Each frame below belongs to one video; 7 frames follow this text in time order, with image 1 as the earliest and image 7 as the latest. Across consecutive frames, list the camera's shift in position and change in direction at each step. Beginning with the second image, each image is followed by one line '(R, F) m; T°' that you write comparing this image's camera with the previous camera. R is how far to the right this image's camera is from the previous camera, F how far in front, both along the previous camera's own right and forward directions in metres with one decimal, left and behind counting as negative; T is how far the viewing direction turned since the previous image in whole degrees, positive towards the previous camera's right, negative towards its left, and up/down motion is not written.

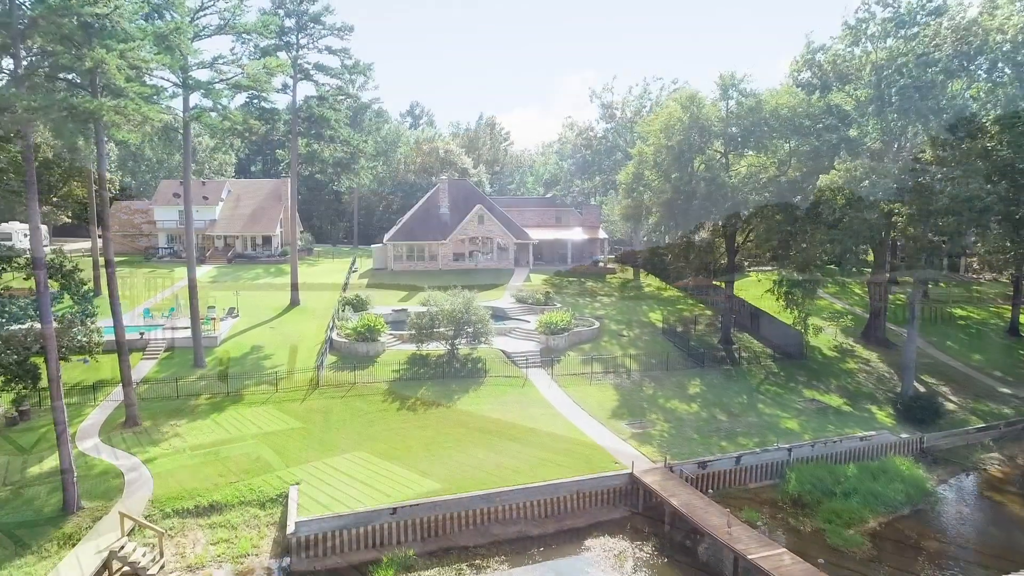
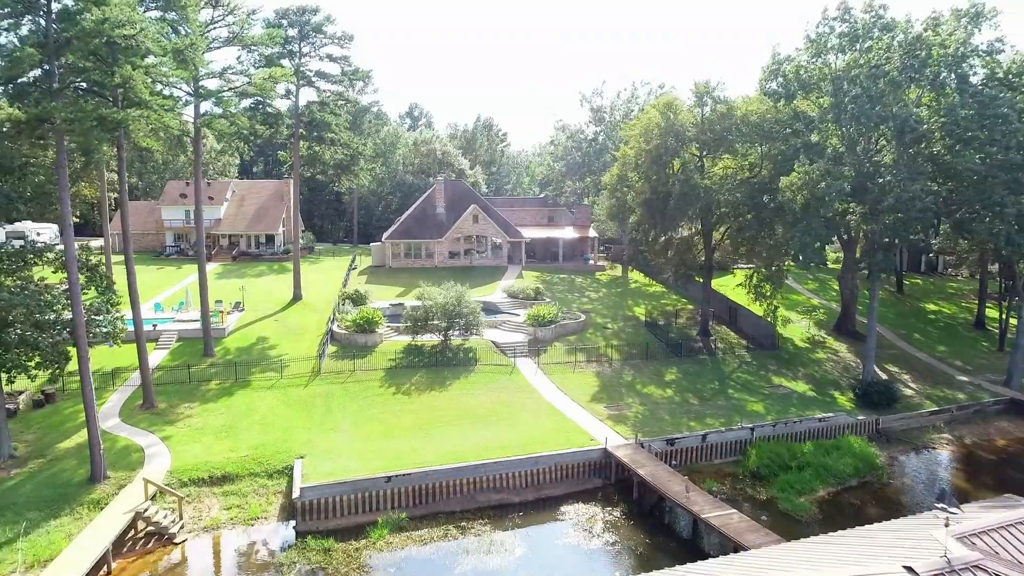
(+0.5, -2.1) m; 0°
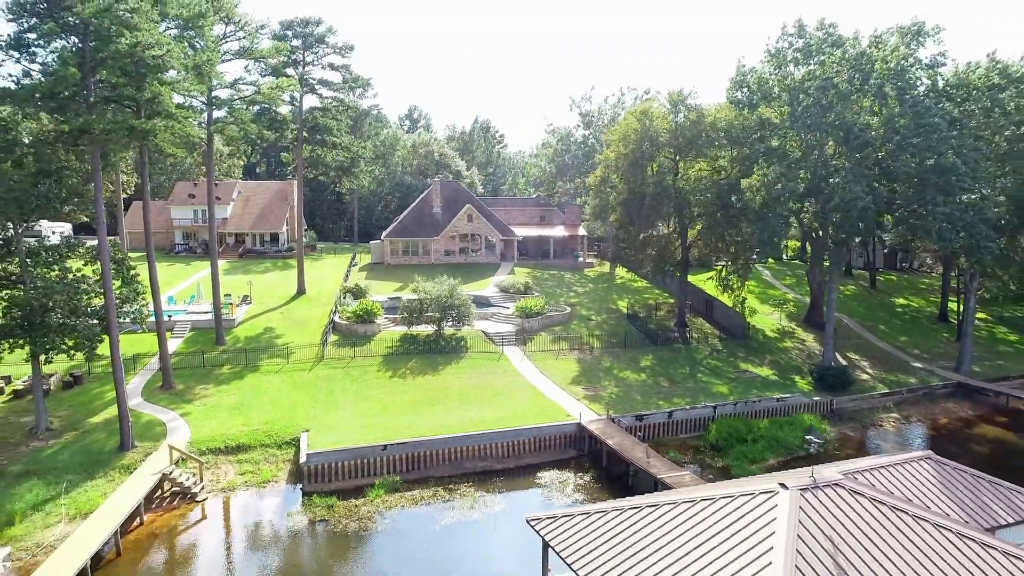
(+0.6, -2.6) m; 0°
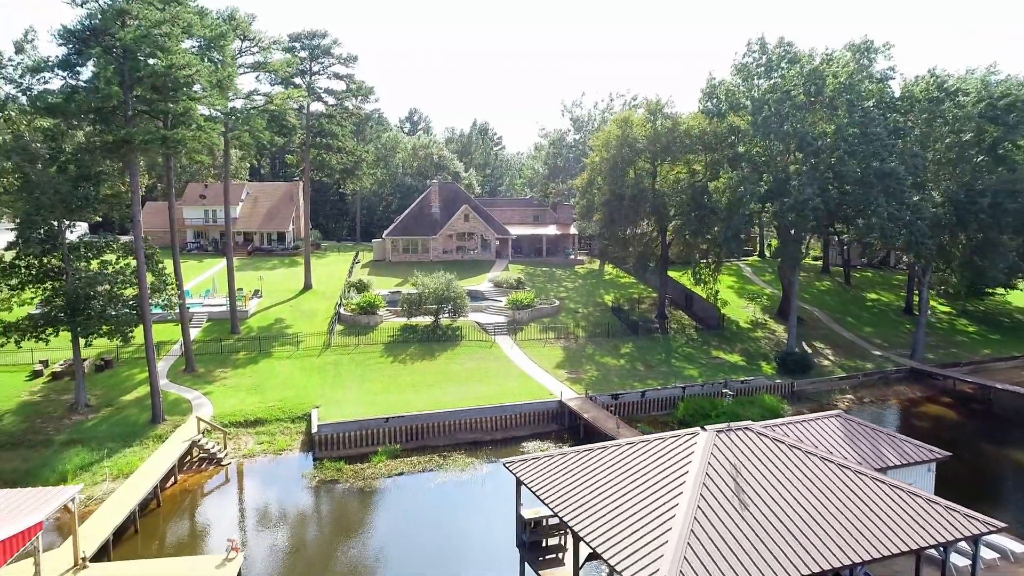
(+0.5, -3.0) m; 0°
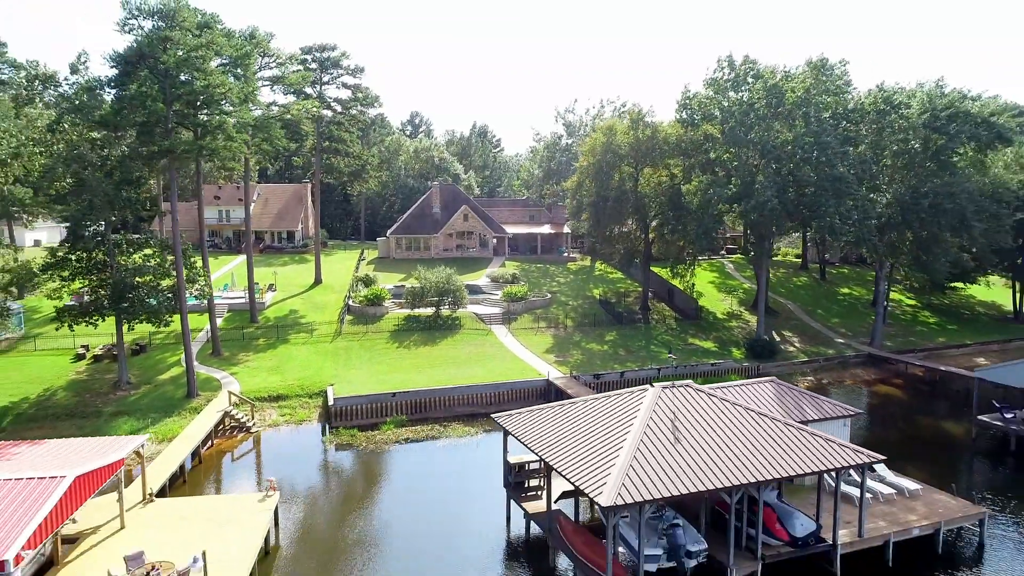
(+0.4, -3.6) m; 0°
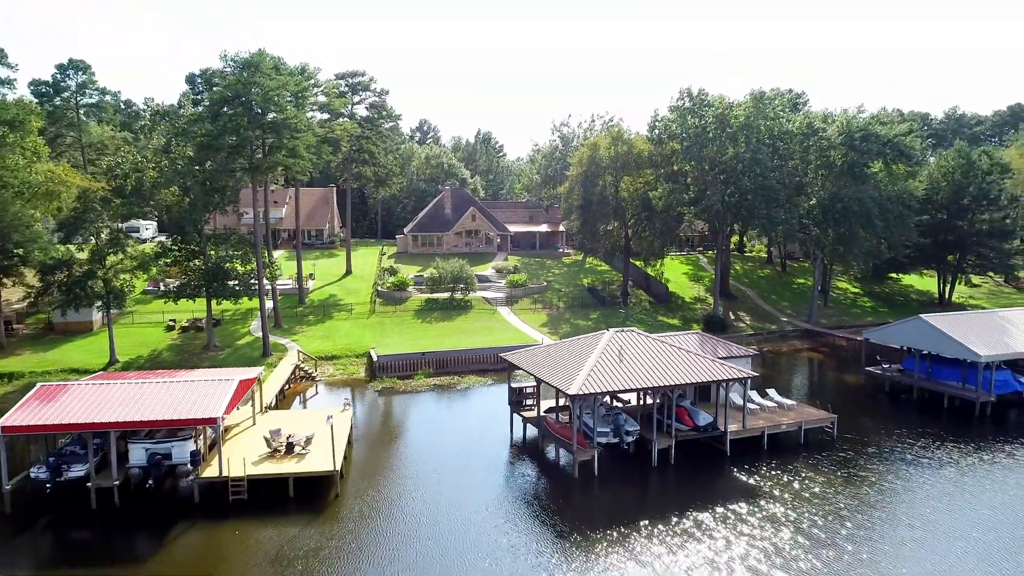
(0.0, -8.9) m; 0°
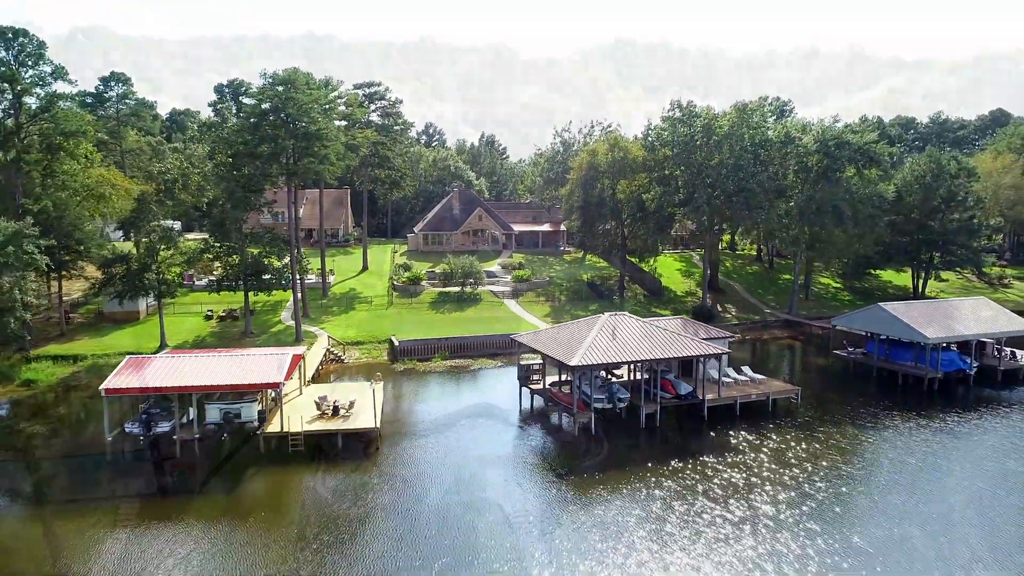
(-0.4, -4.5) m; 0°
